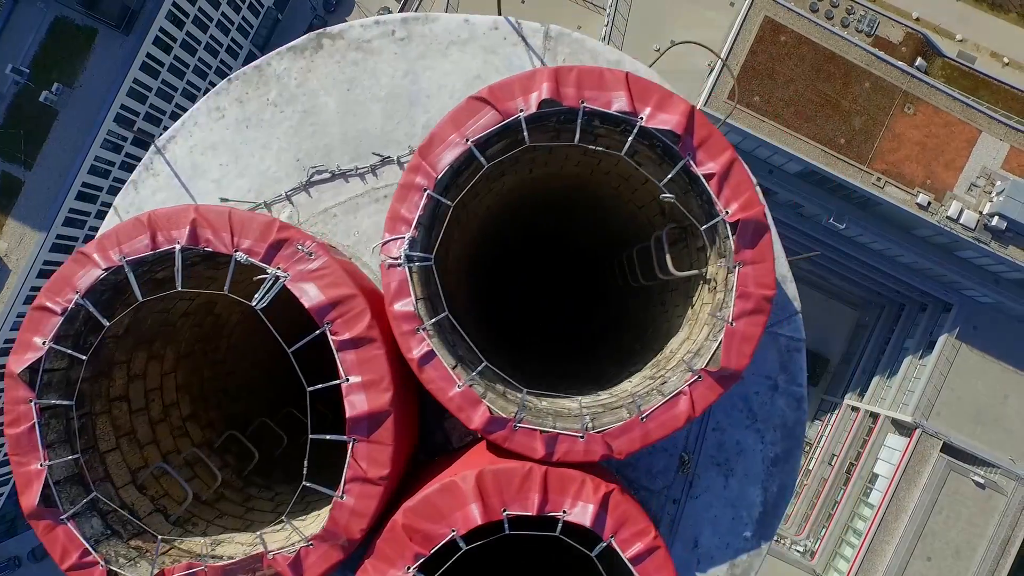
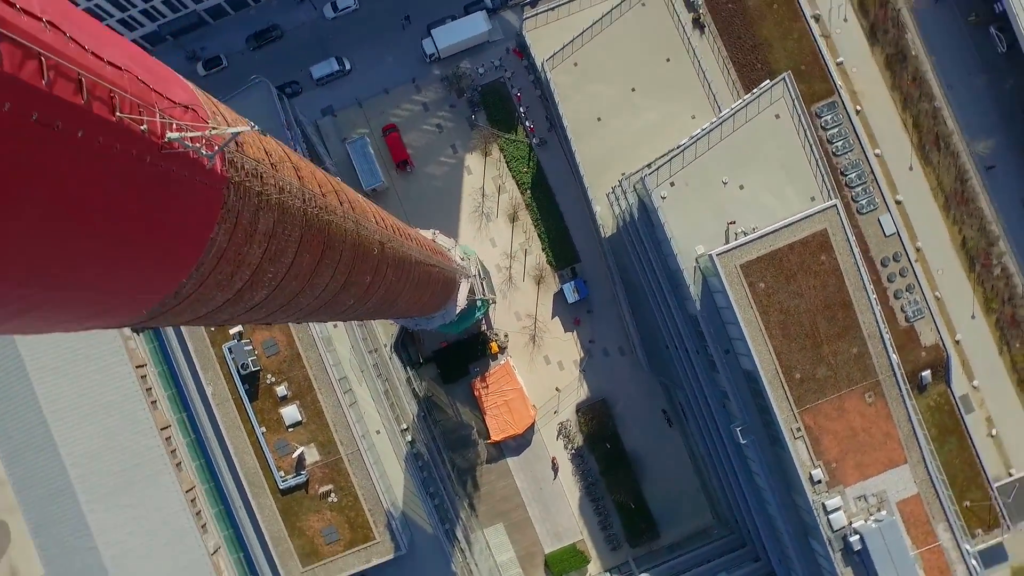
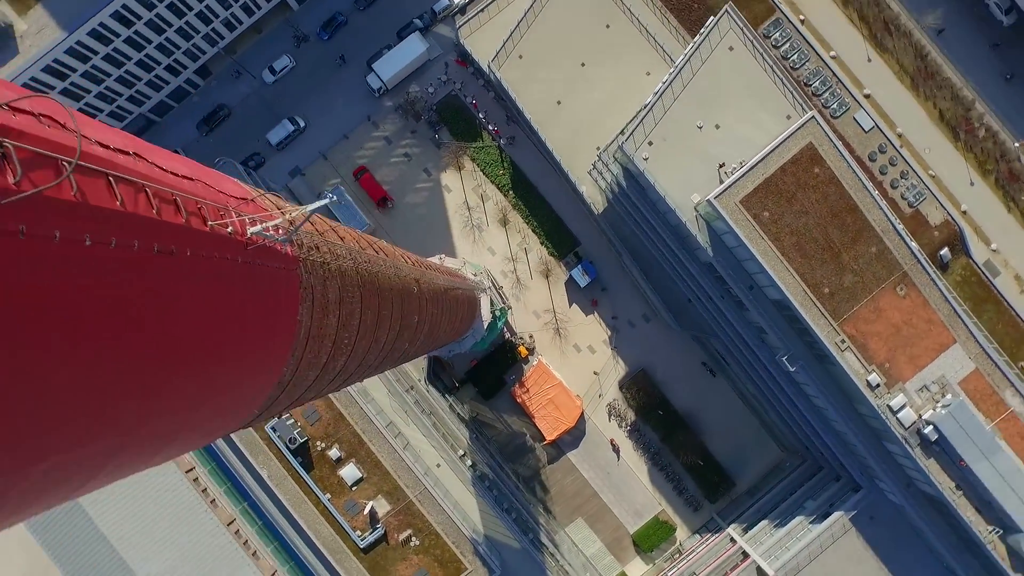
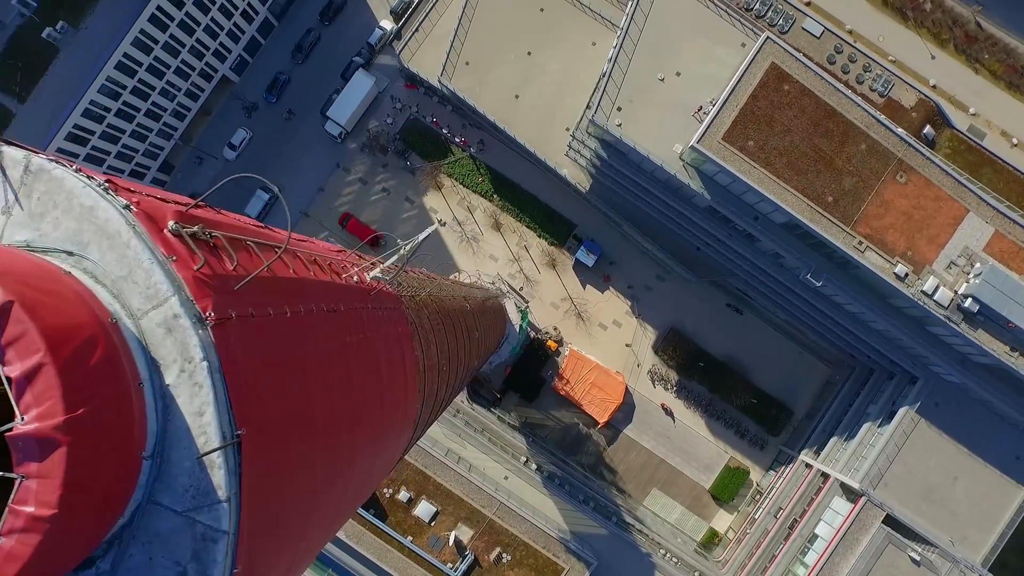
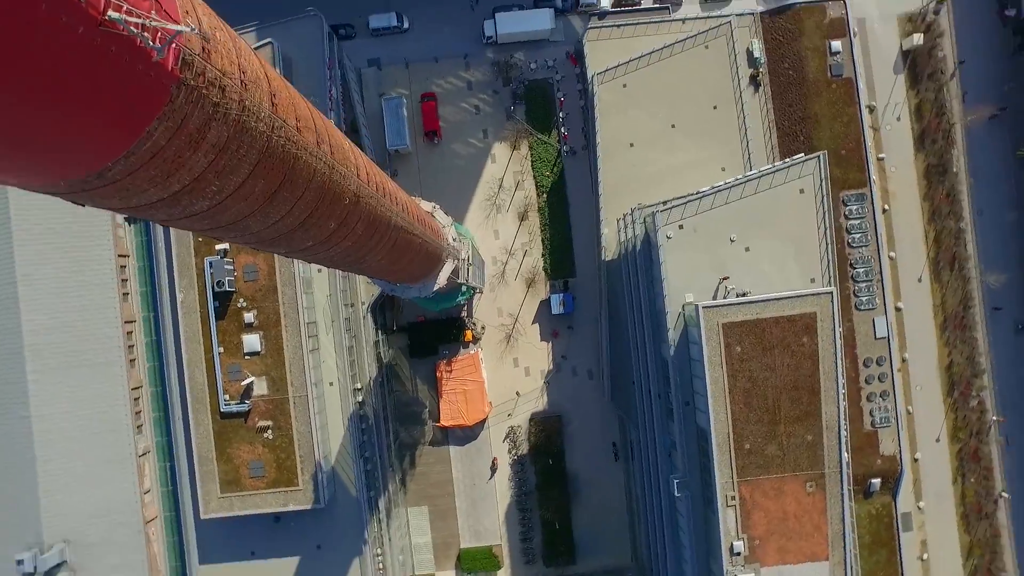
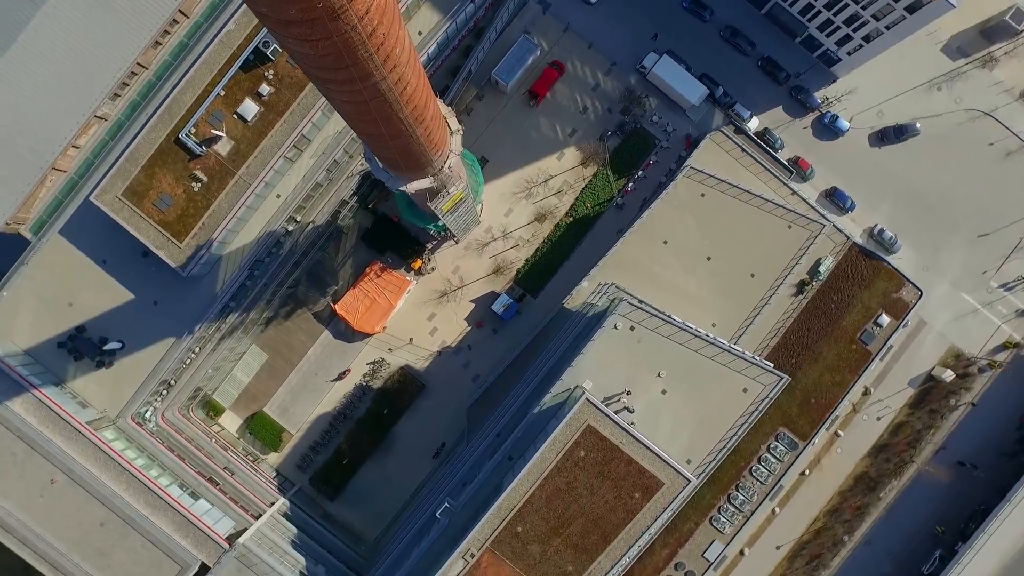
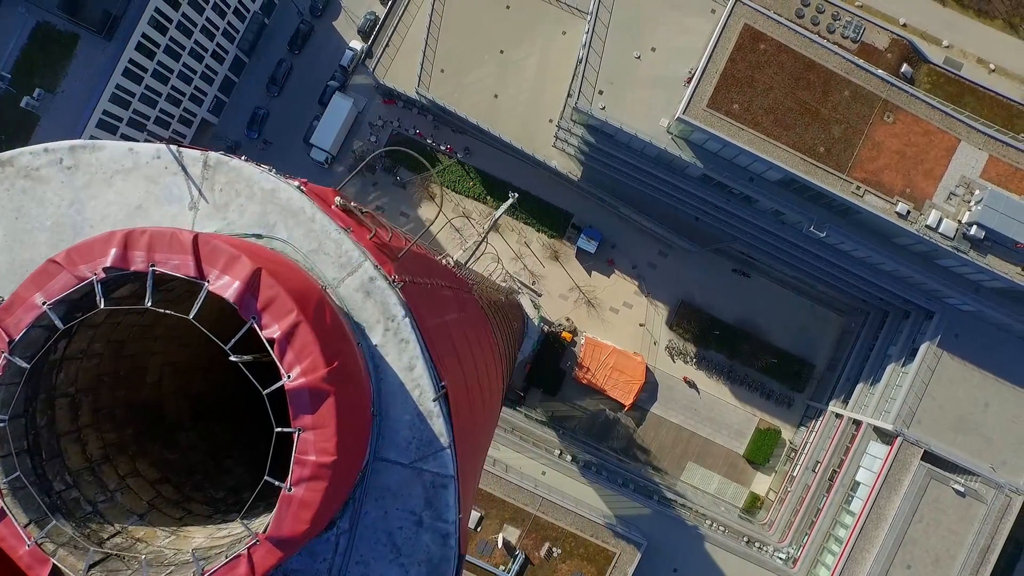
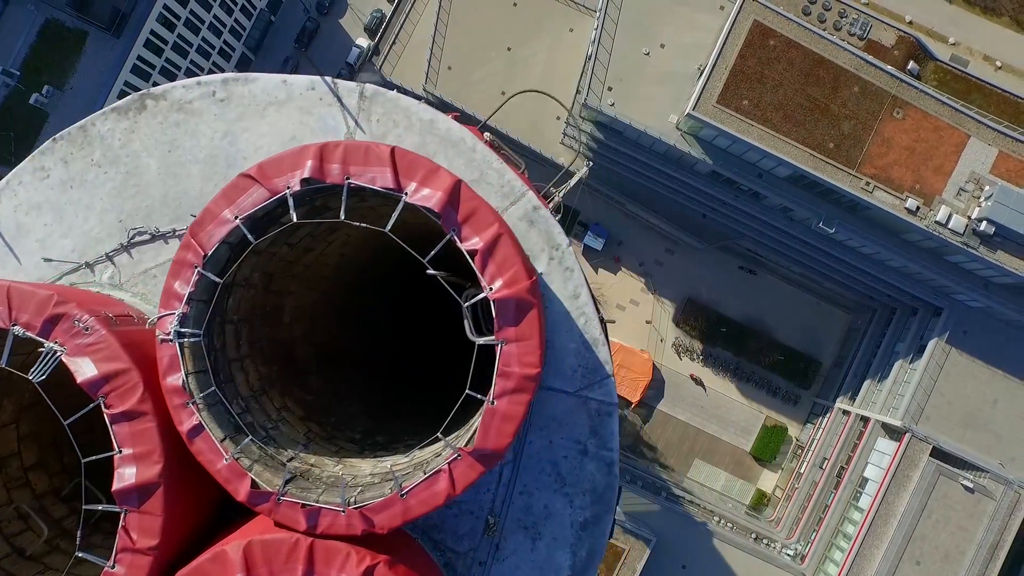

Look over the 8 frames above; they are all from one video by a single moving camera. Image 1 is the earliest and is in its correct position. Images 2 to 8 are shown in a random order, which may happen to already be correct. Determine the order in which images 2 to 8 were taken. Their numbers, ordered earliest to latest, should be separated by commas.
8, 7, 4, 3, 2, 5, 6
